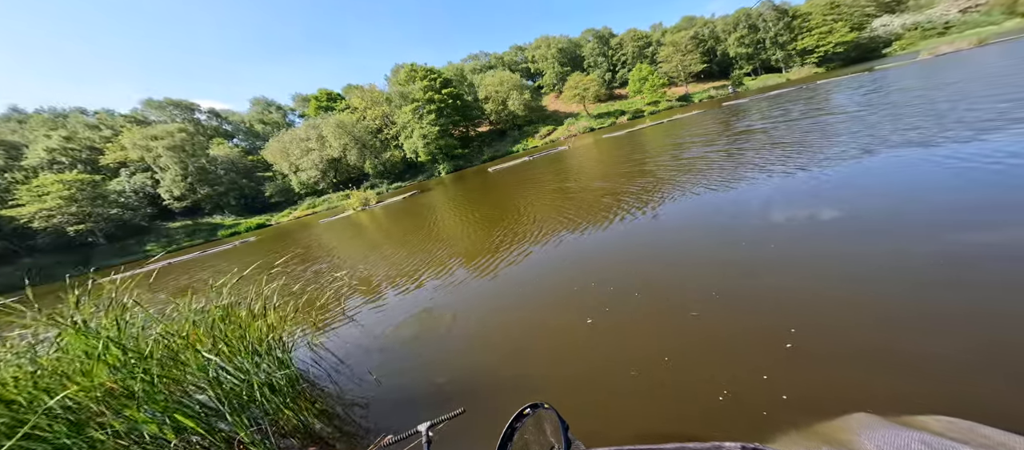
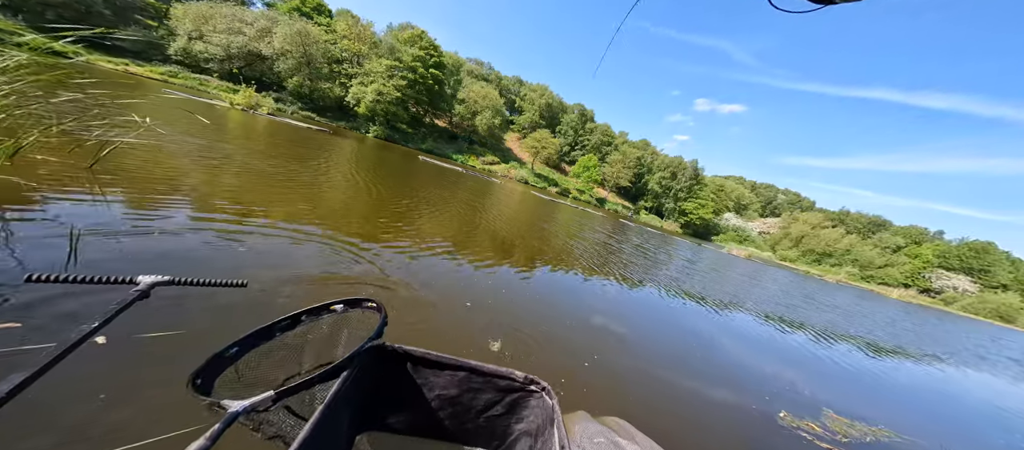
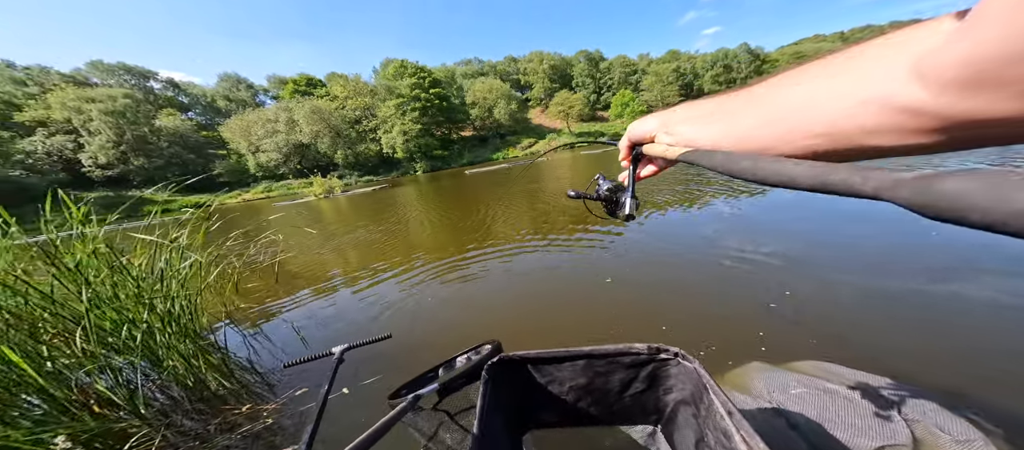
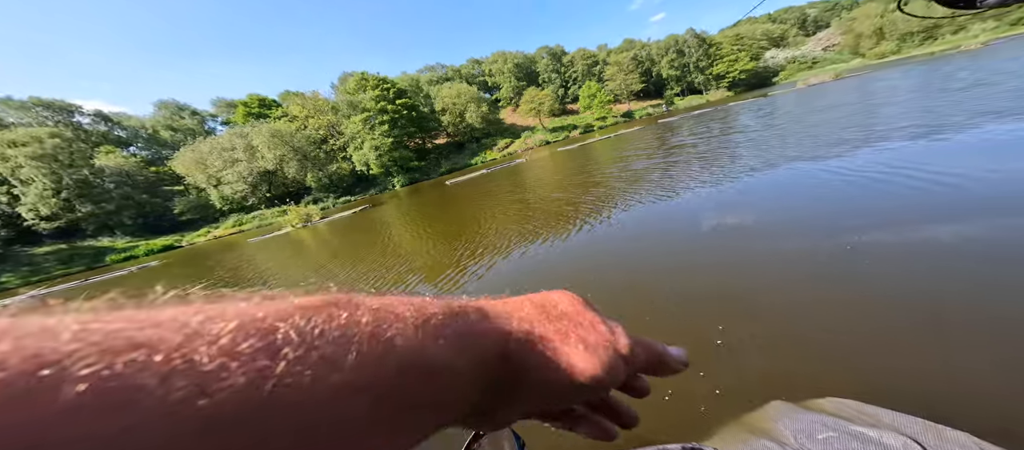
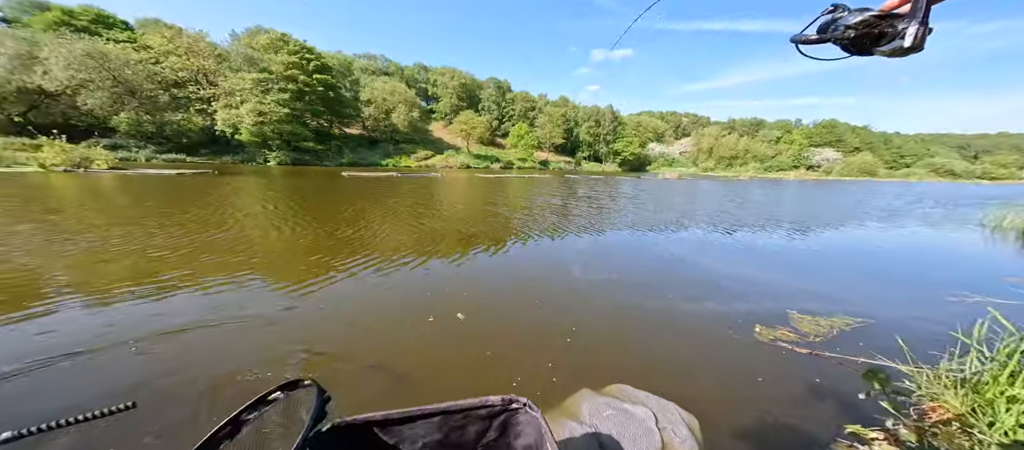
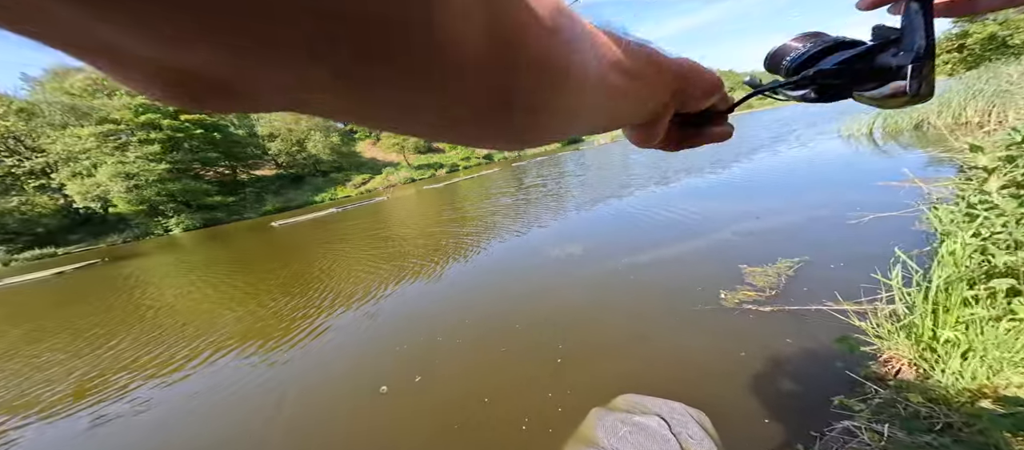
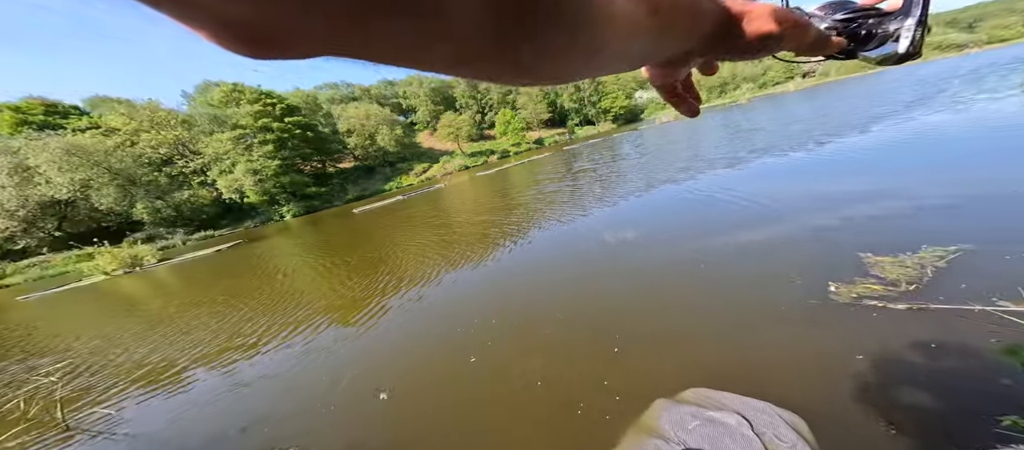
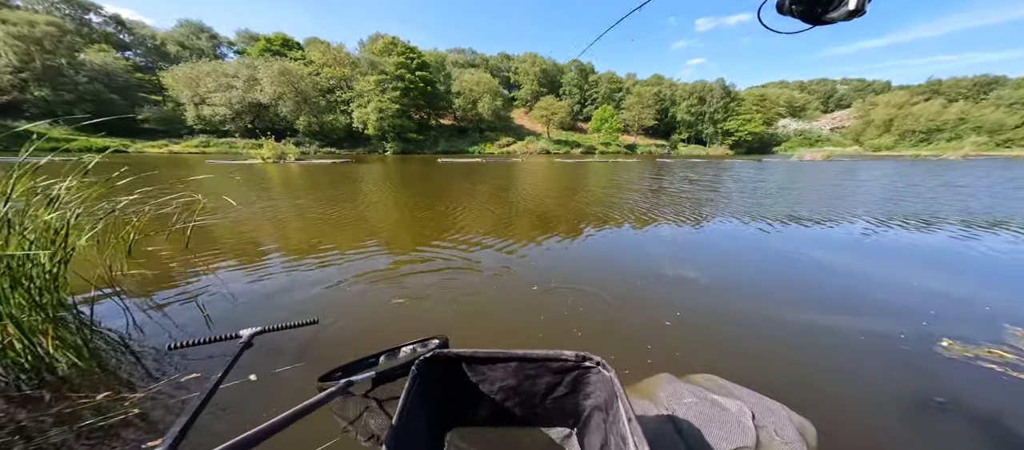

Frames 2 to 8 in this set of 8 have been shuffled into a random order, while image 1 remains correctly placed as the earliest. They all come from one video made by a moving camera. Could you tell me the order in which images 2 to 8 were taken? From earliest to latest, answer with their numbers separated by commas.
4, 7, 6, 5, 2, 8, 3
